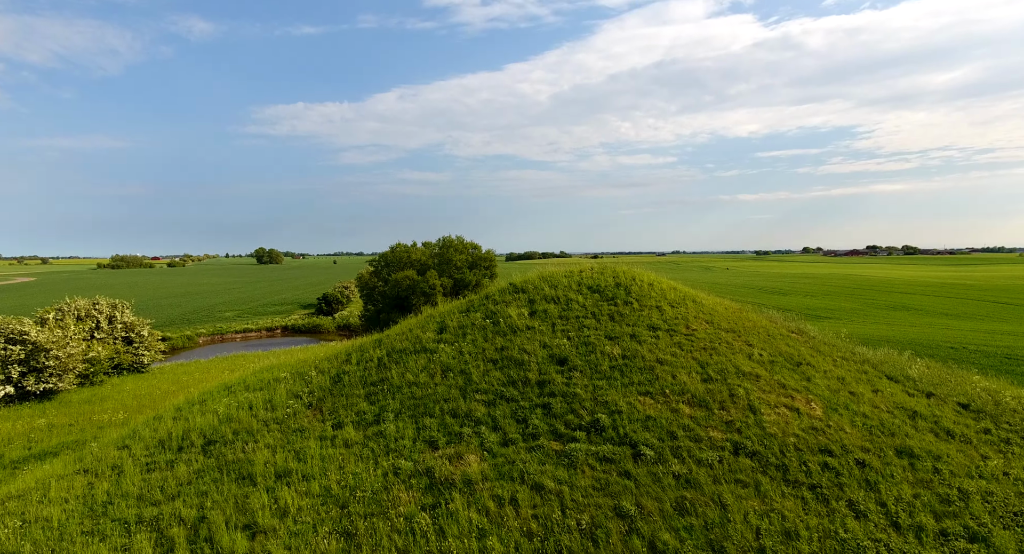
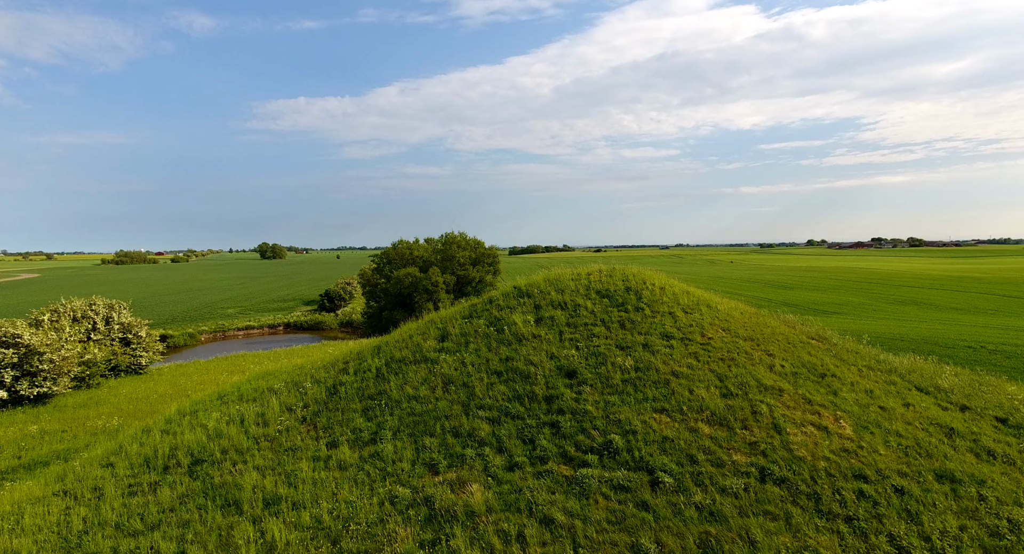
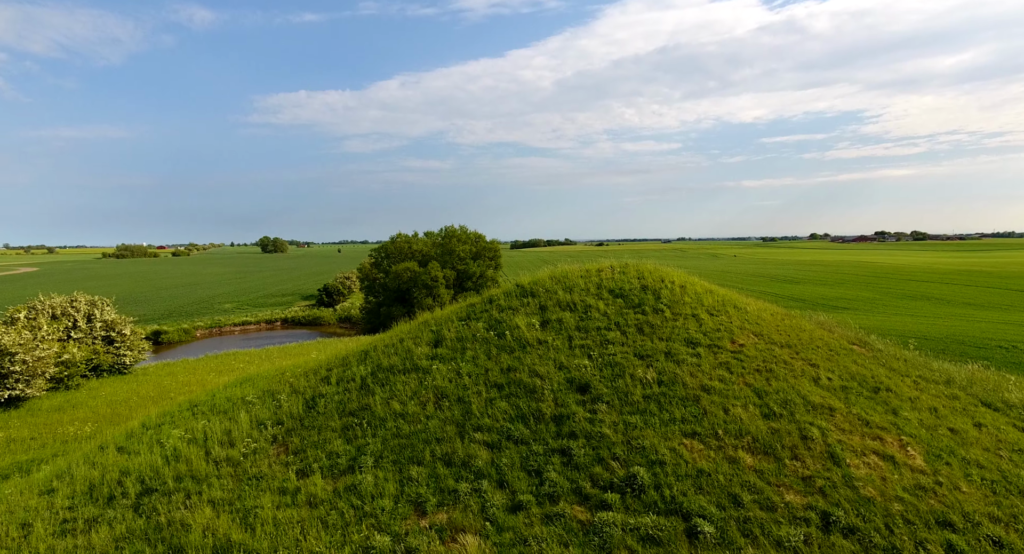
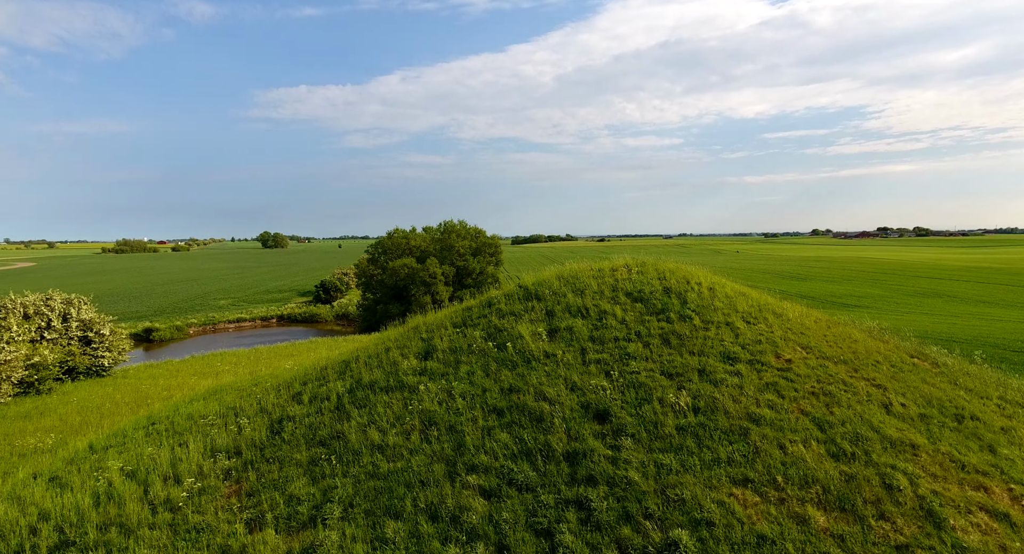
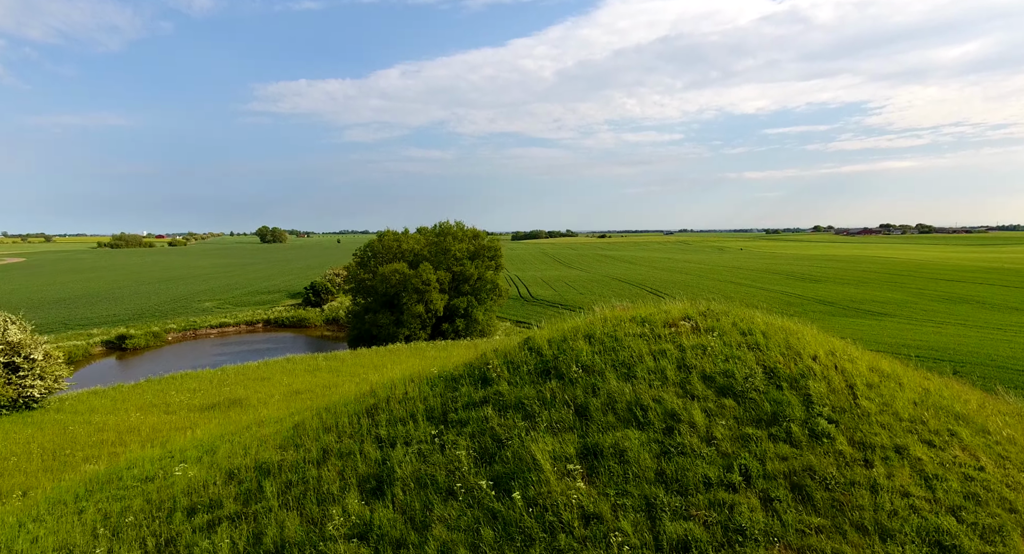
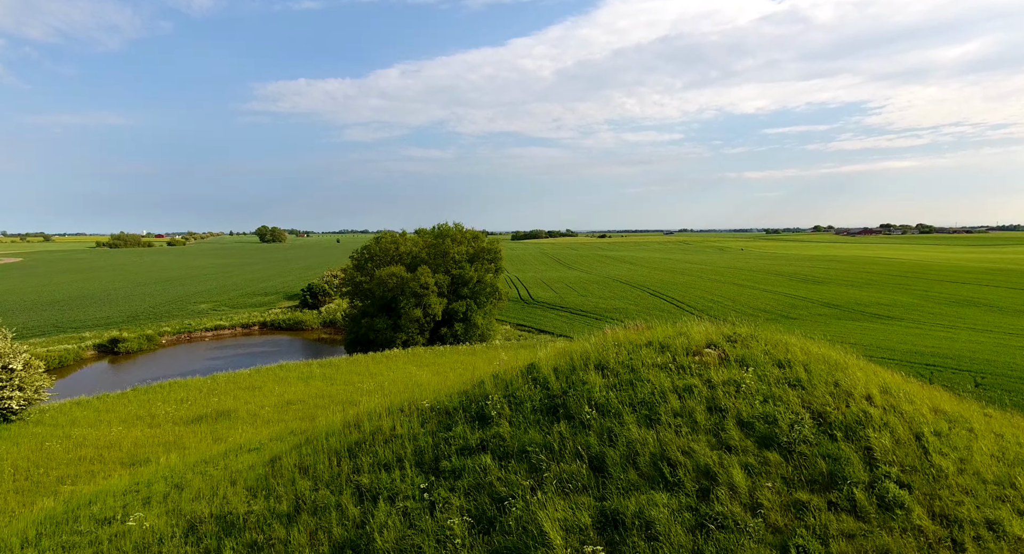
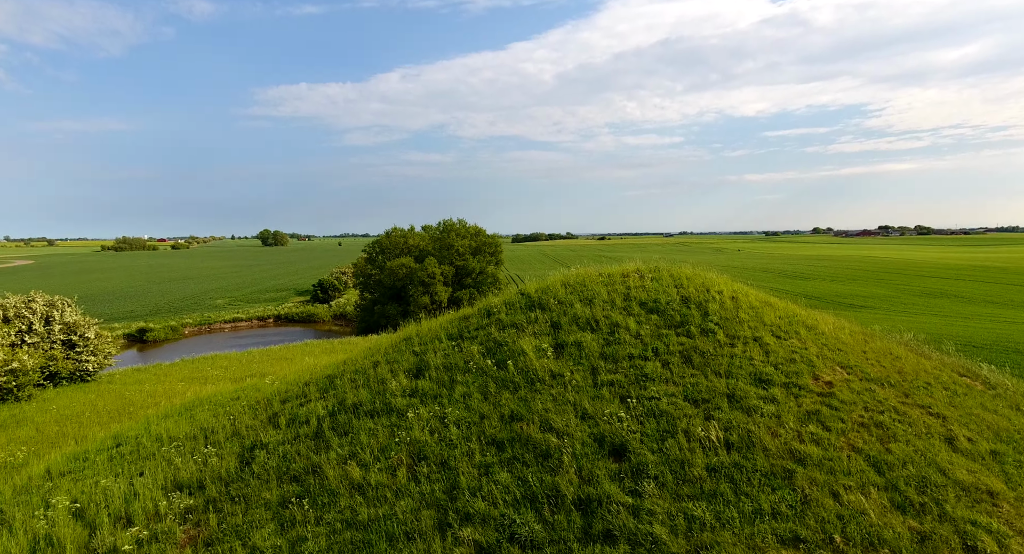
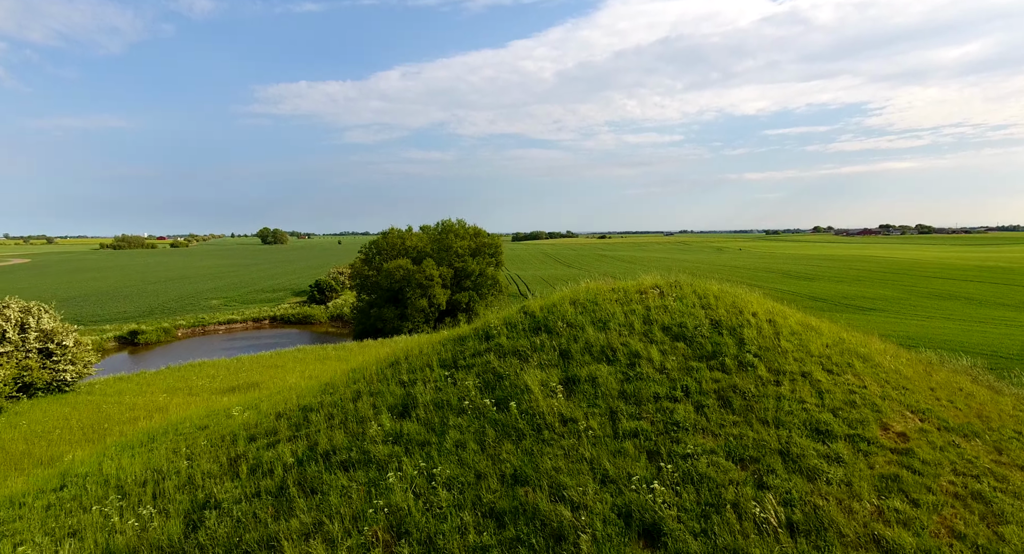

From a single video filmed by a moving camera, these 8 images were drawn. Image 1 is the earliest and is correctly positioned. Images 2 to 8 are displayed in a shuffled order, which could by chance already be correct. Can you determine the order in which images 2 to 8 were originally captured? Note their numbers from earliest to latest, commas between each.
2, 3, 4, 7, 8, 5, 6
